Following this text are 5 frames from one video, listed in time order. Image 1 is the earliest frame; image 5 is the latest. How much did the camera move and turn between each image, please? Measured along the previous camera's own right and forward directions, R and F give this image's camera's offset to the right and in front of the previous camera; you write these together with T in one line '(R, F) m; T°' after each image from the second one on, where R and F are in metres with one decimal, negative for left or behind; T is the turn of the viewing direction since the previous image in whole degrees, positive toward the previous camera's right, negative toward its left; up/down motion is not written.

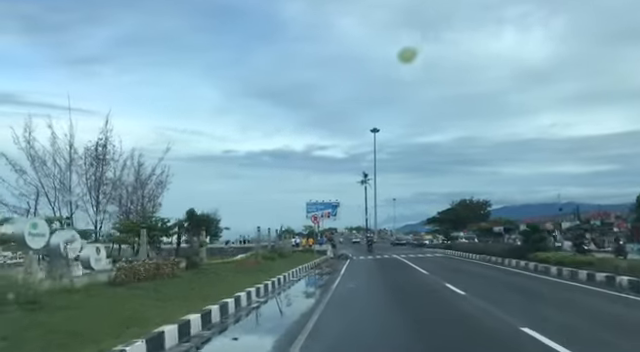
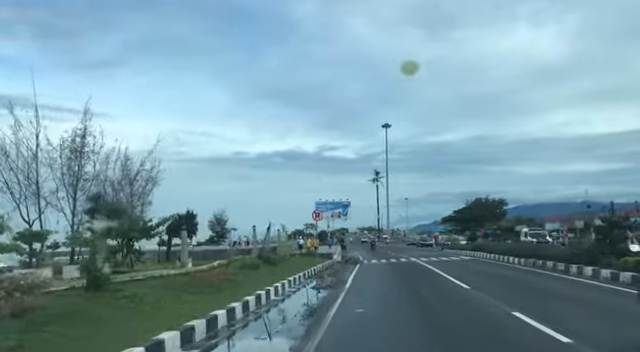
(+0.2, +2.8) m; -1°
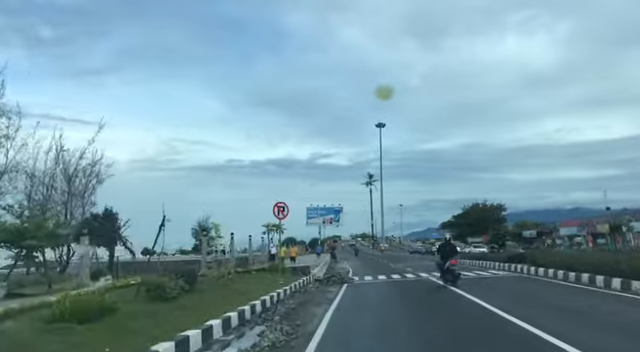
(+0.5, +4.2) m; +1°
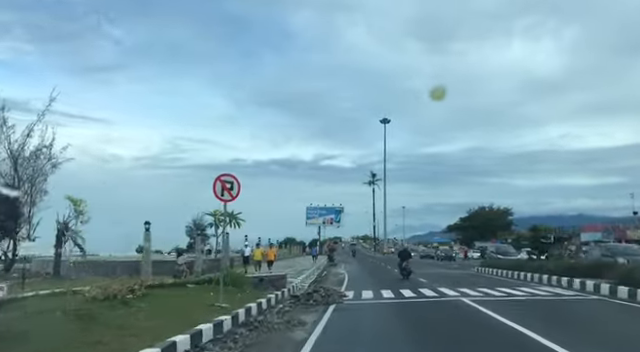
(+0.3, +3.1) m; 0°
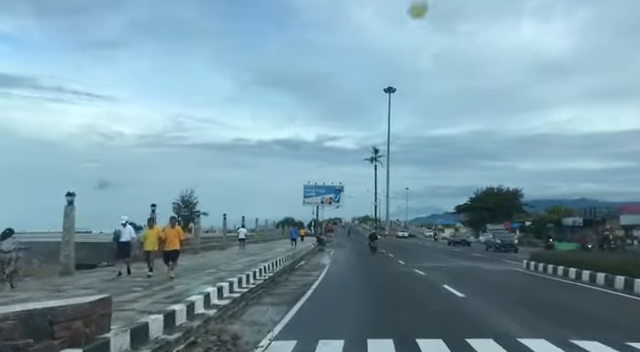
(+0.7, +5.0) m; 0°
